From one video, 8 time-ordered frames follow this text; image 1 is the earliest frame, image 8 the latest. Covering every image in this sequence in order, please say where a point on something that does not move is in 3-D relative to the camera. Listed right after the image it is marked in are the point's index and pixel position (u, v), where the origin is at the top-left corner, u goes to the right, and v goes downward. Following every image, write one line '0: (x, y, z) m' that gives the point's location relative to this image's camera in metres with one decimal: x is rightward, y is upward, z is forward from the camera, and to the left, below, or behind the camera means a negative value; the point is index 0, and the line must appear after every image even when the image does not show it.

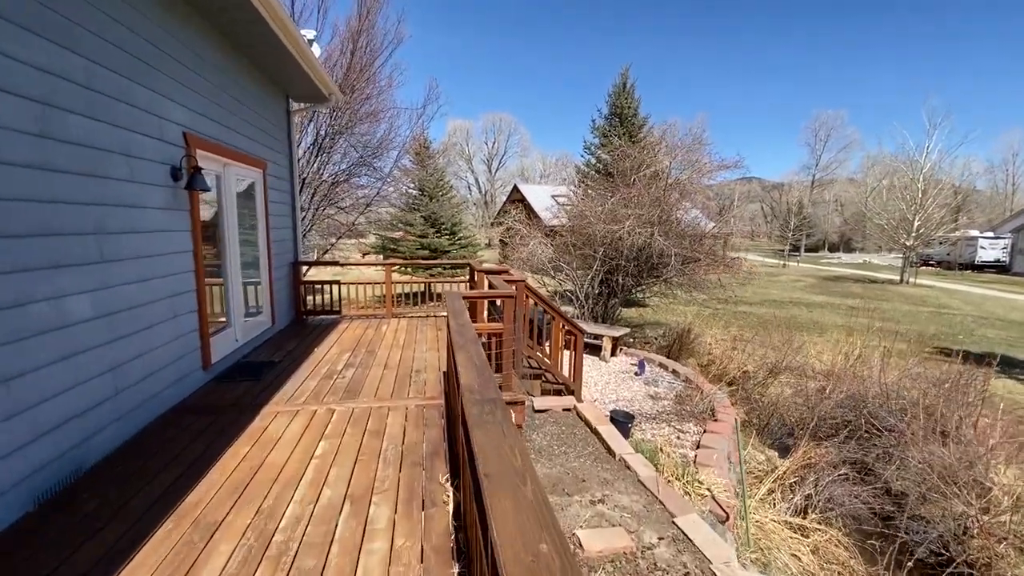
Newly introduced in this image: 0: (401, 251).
0: (-3.0, +1.0, +12.8) m
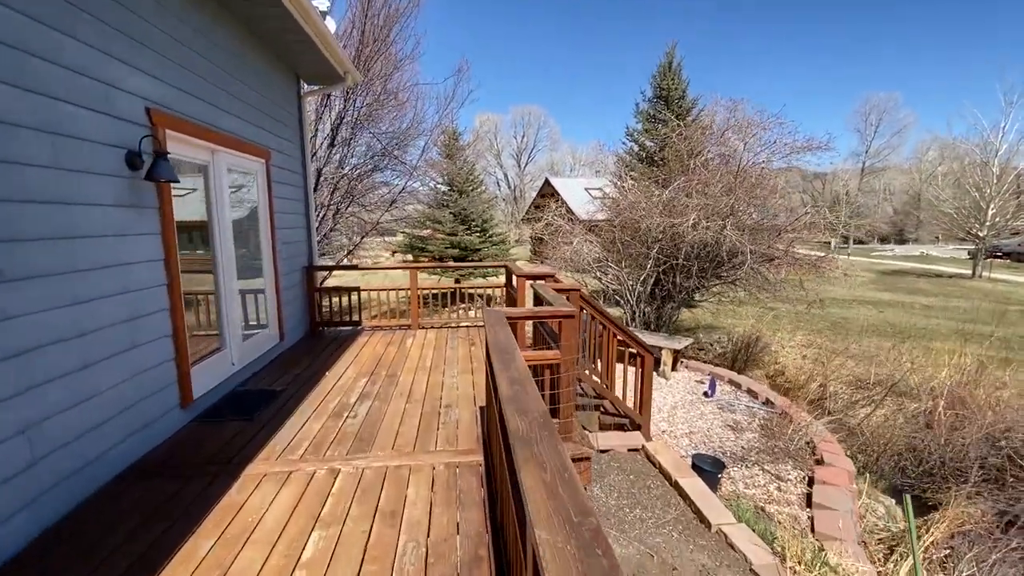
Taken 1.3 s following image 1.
0: (-2.1, +0.9, +12.0) m
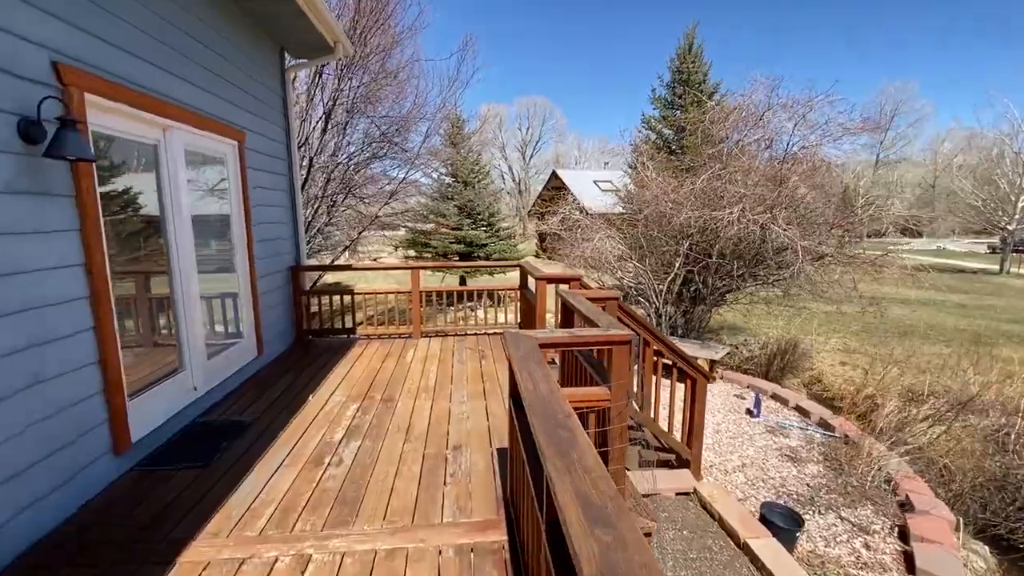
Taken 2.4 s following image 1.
0: (-1.9, +1.0, +11.3) m
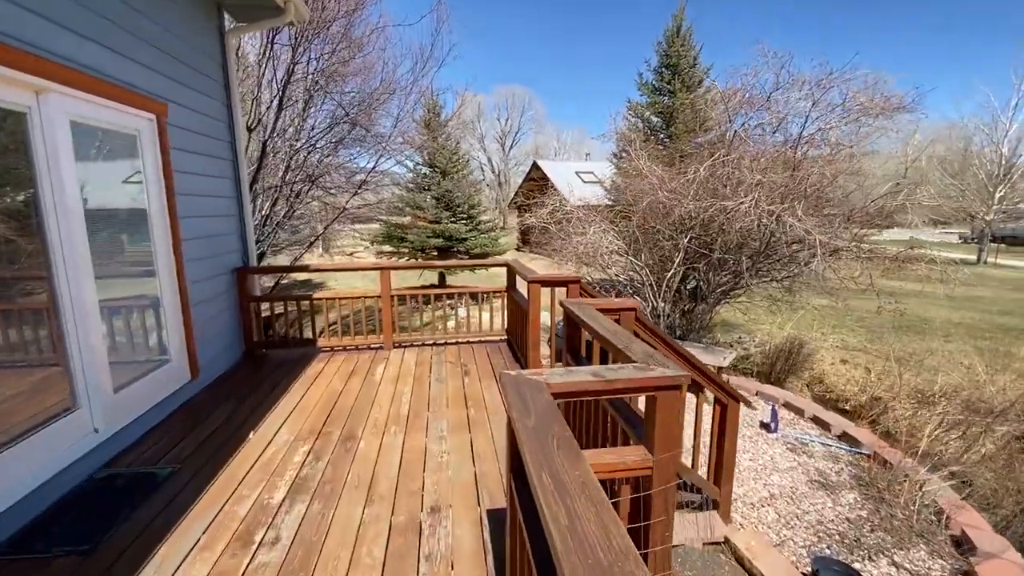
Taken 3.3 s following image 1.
0: (-2.3, +1.0, +10.6) m
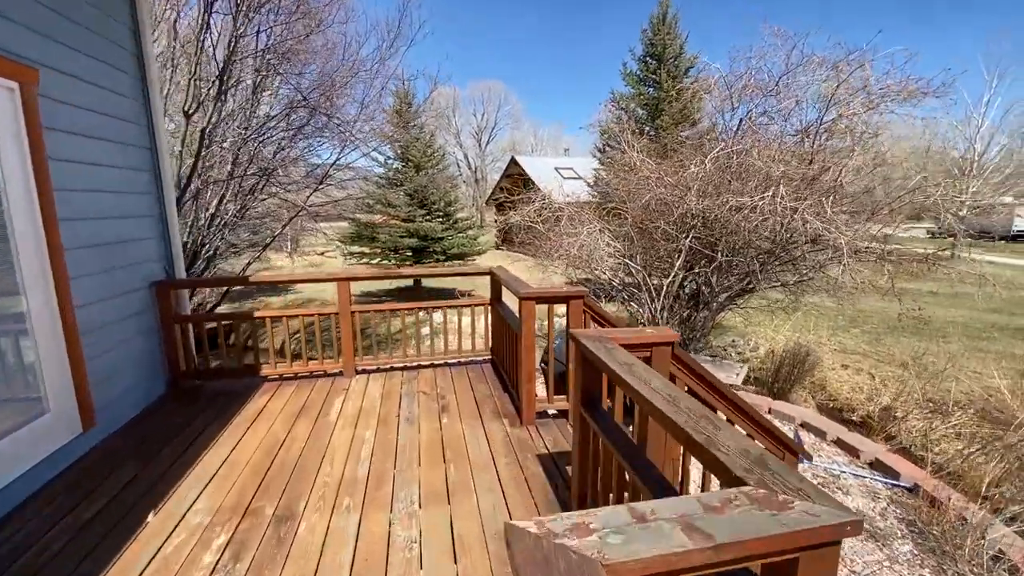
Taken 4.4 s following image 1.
0: (-2.7, +1.0, +9.8) m
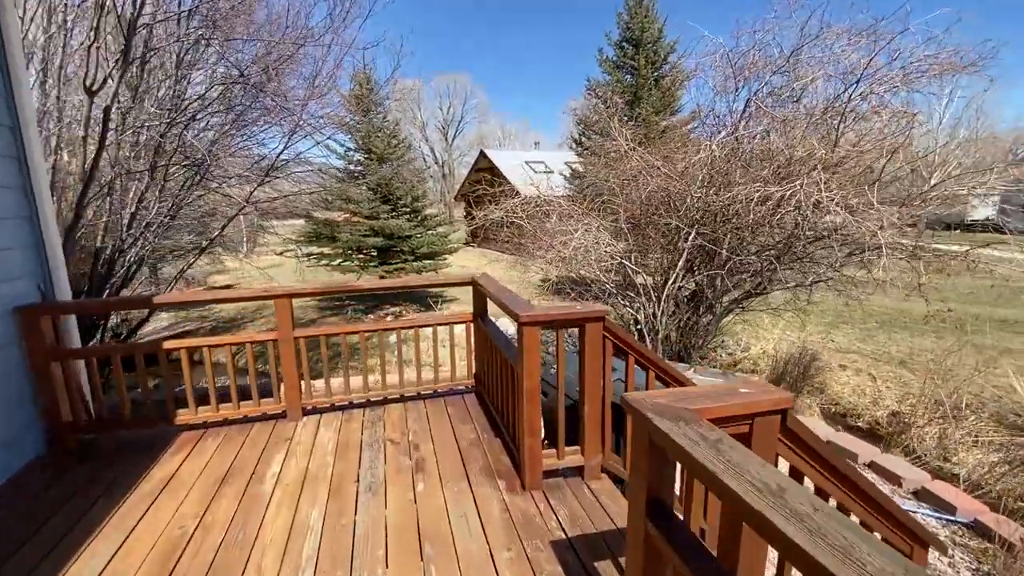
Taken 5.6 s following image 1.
0: (-3.2, +0.9, +8.9) m
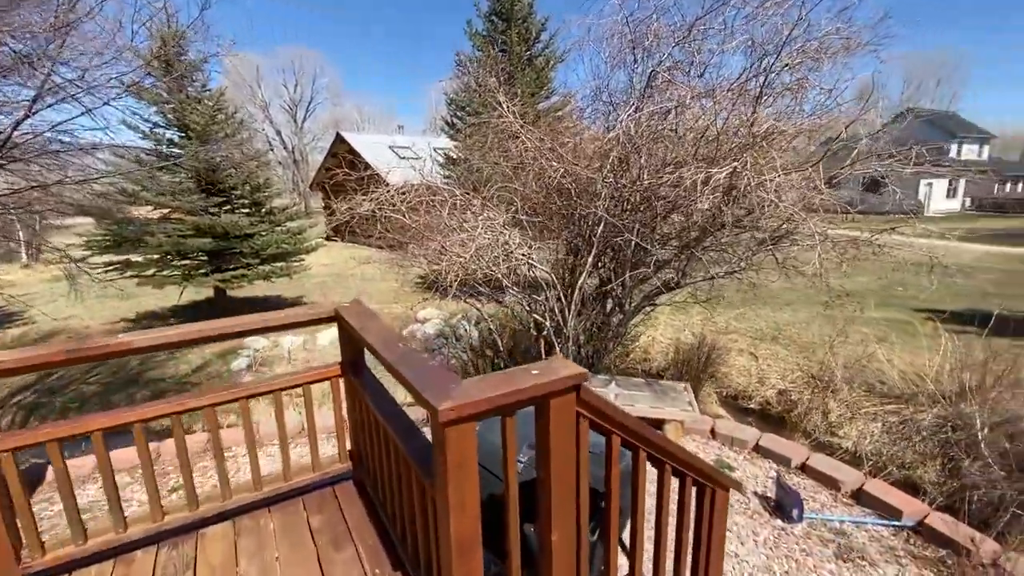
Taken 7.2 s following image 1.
0: (-5.1, +0.6, +6.9) m
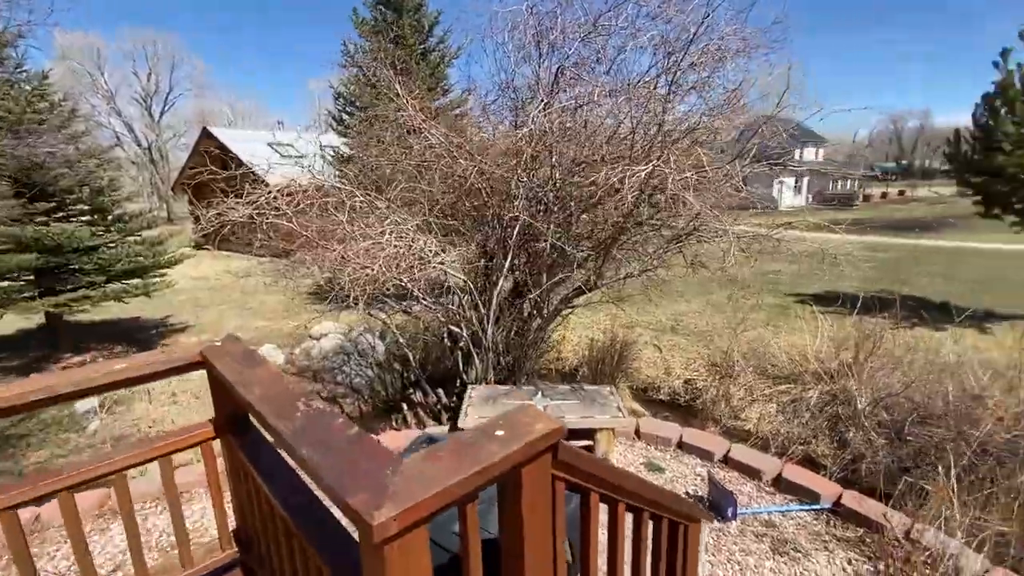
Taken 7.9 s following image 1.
0: (-6.3, +0.3, +5.4) m
